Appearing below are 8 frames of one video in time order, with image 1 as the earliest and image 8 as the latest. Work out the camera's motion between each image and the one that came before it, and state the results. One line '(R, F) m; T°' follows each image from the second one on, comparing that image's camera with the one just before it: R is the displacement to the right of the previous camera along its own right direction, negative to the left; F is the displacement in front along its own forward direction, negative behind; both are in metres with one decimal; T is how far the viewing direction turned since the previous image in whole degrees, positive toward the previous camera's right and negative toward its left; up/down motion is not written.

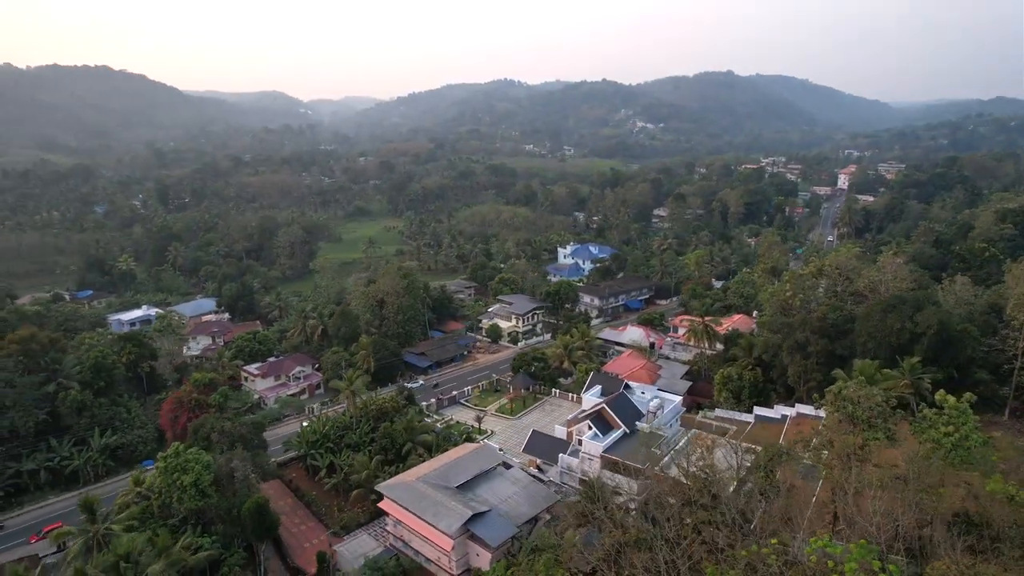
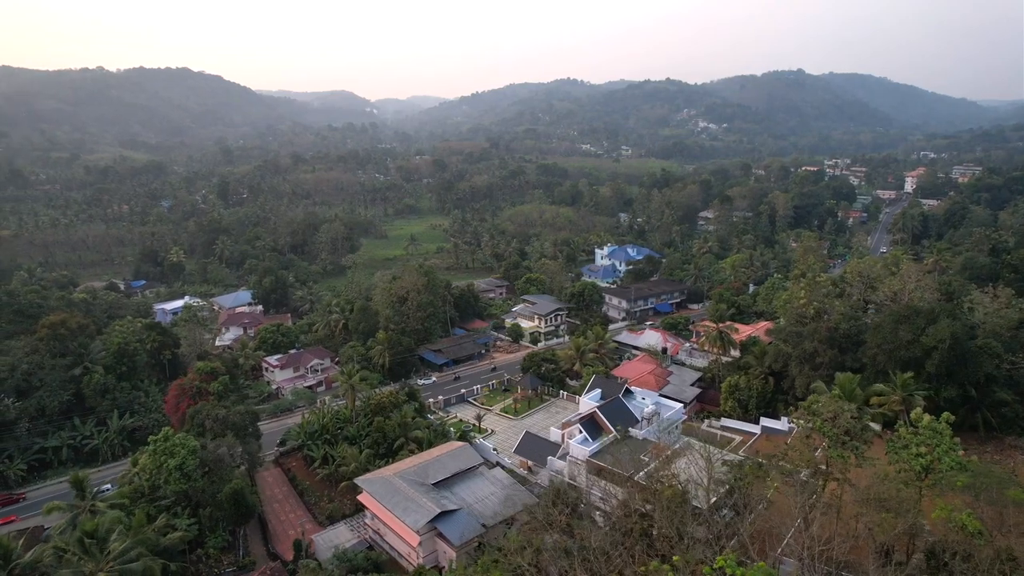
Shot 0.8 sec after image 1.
(+2.2, +0.1) m; -5°
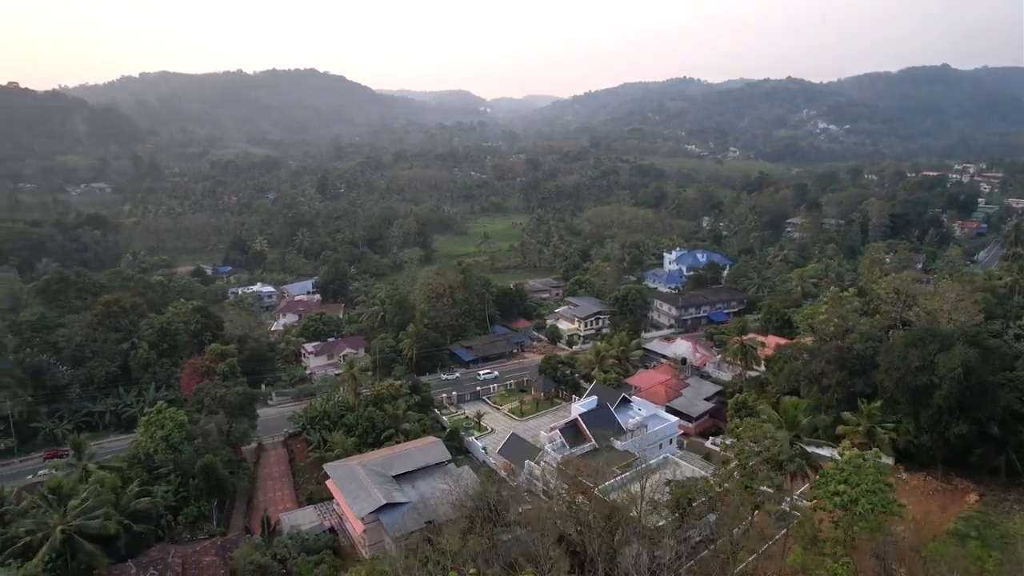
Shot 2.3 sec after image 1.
(+3.9, +0.4) m; -10°
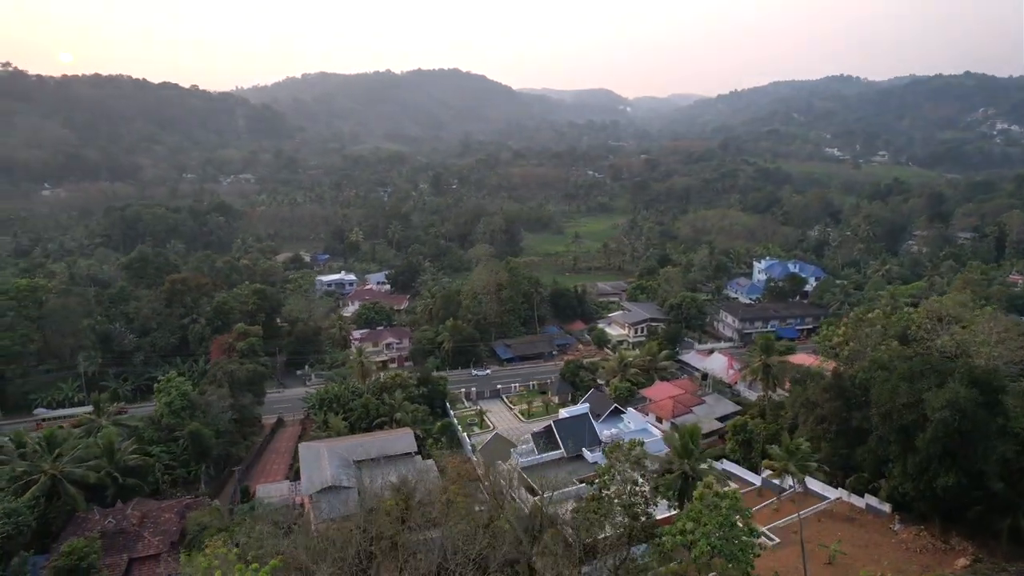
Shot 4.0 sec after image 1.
(+4.8, +0.6) m; -12°
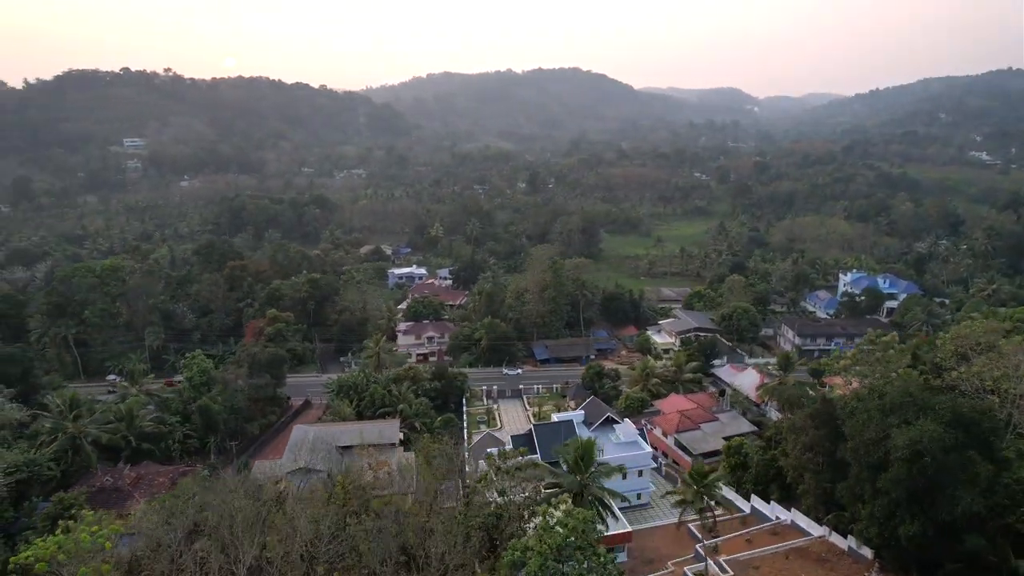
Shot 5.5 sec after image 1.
(+4.0, +0.4) m; -10°
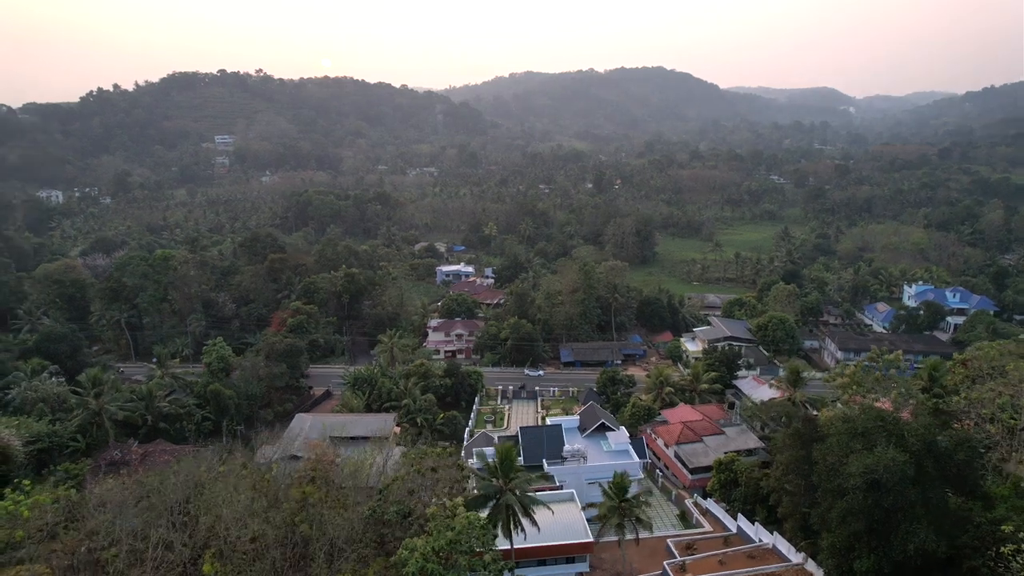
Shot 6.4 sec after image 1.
(+2.7, +0.2) m; -7°
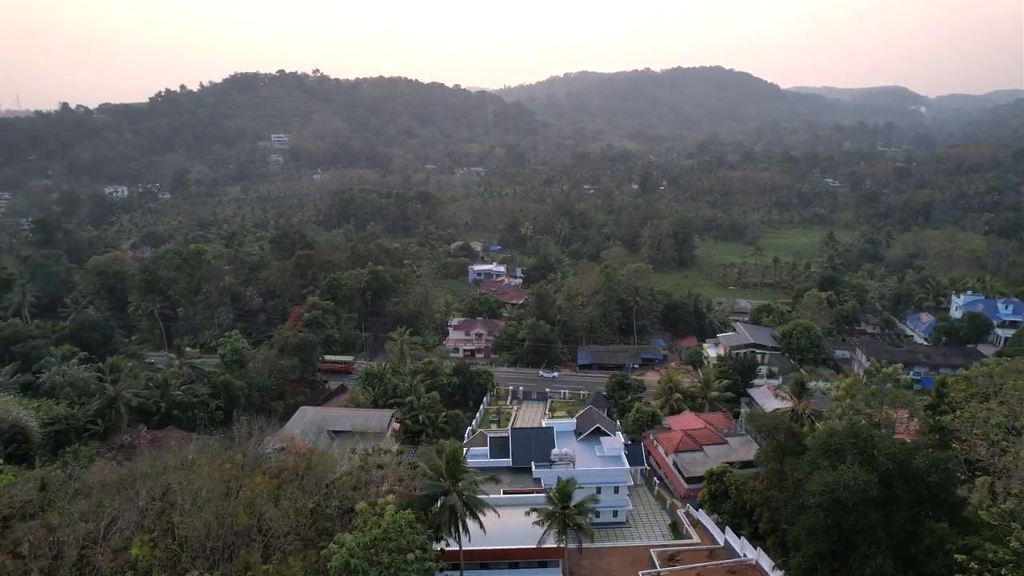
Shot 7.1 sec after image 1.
(+1.8, +0.1) m; -5°
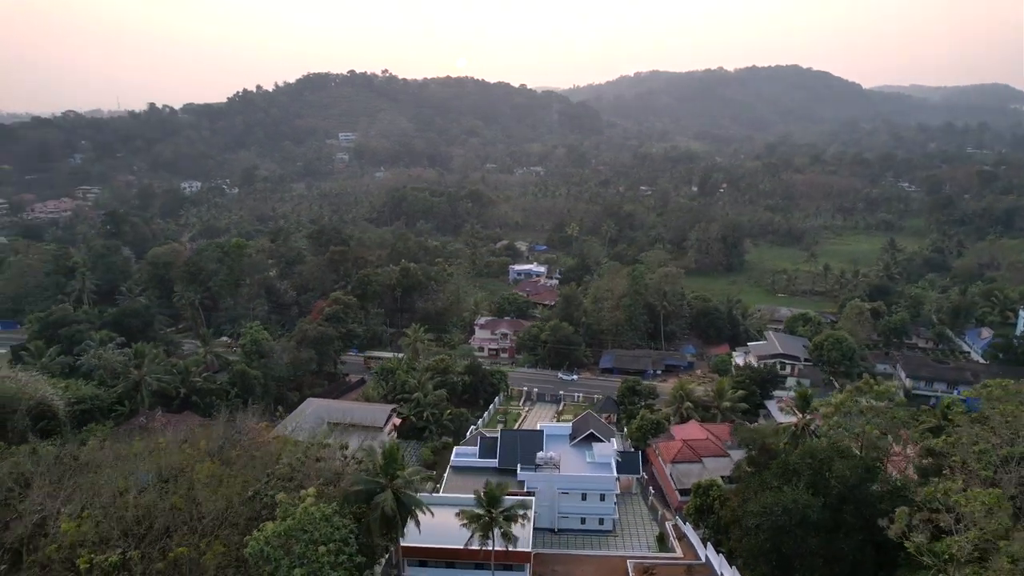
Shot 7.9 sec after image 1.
(+2.3, +0.2) m; -6°
